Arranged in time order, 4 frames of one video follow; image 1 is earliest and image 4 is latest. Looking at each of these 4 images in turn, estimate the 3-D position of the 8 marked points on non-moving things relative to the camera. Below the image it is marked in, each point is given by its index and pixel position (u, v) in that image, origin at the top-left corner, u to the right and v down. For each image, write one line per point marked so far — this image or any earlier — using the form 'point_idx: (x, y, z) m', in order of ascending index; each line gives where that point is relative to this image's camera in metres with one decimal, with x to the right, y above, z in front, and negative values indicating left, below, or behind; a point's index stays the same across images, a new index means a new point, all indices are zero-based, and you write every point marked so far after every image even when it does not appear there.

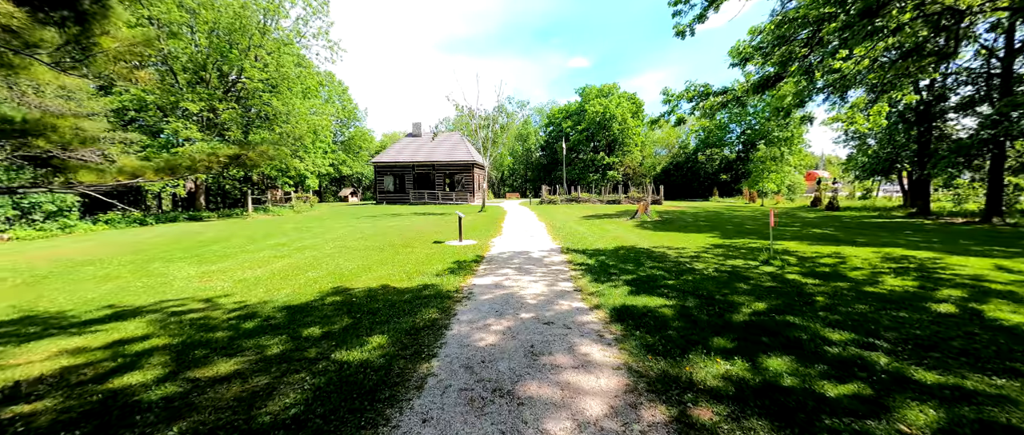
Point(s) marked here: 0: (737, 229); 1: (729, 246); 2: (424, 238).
0: (+8.6, -0.4, +13.4) m
1: (+5.8, -0.8, +9.5) m
2: (-3.1, -0.7, +12.5) m
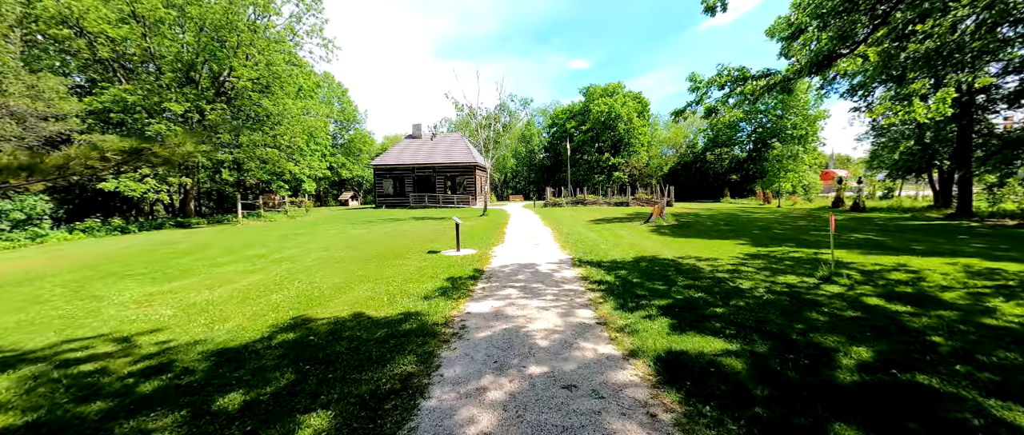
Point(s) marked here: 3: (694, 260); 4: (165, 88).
0: (+8.7, -0.6, +12.1) m
1: (+5.9, -0.9, +8.1) m
2: (-3.0, -0.9, +11.2) m
3: (+4.2, -1.0, +8.0) m
4: (-18.6, +6.9, +19.0) m
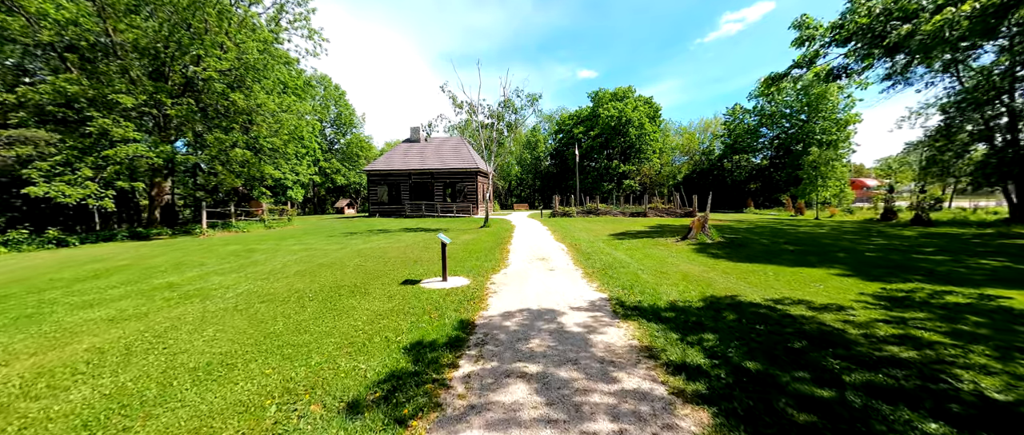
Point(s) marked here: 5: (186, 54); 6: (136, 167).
0: (+8.8, -1.0, +9.1) m
1: (+6.0, -1.3, +5.2) m
2: (-2.8, -1.3, +8.3) m
3: (+4.3, -1.3, +5.1) m
4: (-18.3, +6.4, +16.4) m
5: (-16.7, +8.3, +18.1) m
6: (-17.7, +2.4, +16.7) m
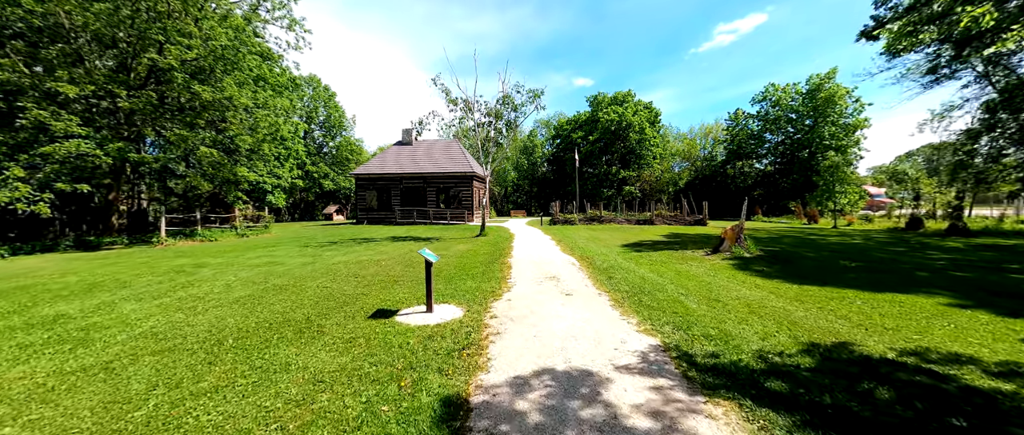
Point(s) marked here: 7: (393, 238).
0: (+8.9, -1.3, +7.3) m
1: (+6.2, -1.4, +3.3) m
2: (-2.7, -1.5, +6.4) m
3: (+4.4, -1.5, +3.2) m
4: (-18.3, +6.1, +14.4) m
5: (-16.7, +8.0, +16.1) m
6: (-17.7, +2.1, +14.6) m
7: (-6.2, -1.0, +18.3) m
